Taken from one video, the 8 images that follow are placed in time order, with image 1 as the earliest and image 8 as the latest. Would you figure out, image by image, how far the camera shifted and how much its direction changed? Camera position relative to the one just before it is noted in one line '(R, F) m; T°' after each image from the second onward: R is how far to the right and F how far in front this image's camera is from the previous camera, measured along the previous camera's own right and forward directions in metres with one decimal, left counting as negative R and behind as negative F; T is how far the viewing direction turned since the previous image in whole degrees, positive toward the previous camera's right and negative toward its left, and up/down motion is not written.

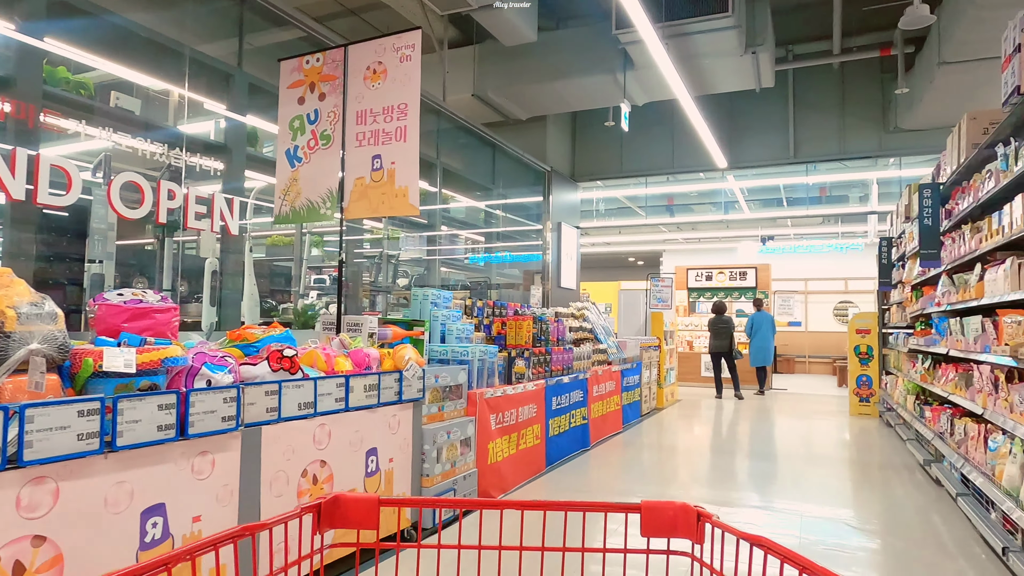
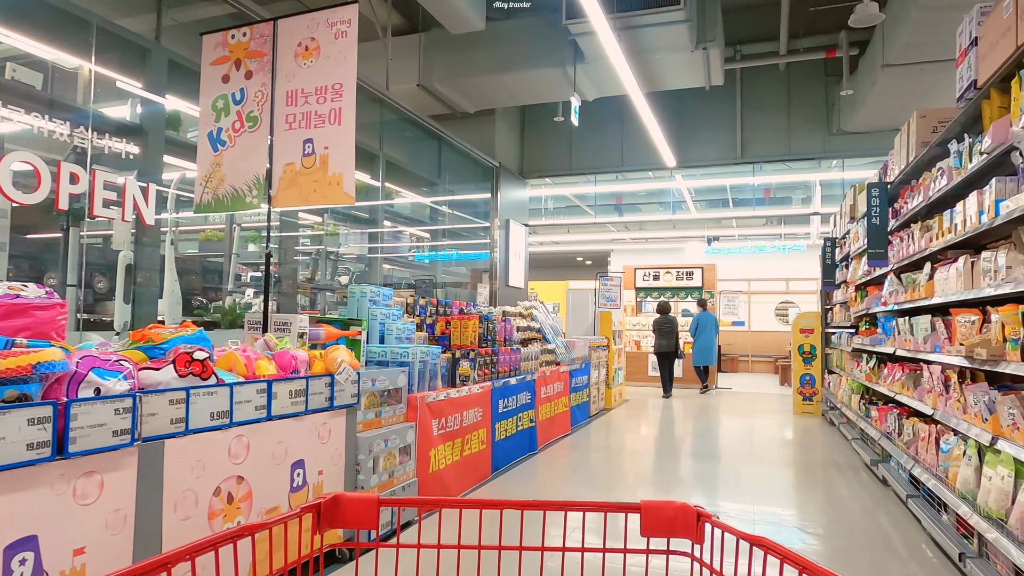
(0.0, +0.2) m; +4°
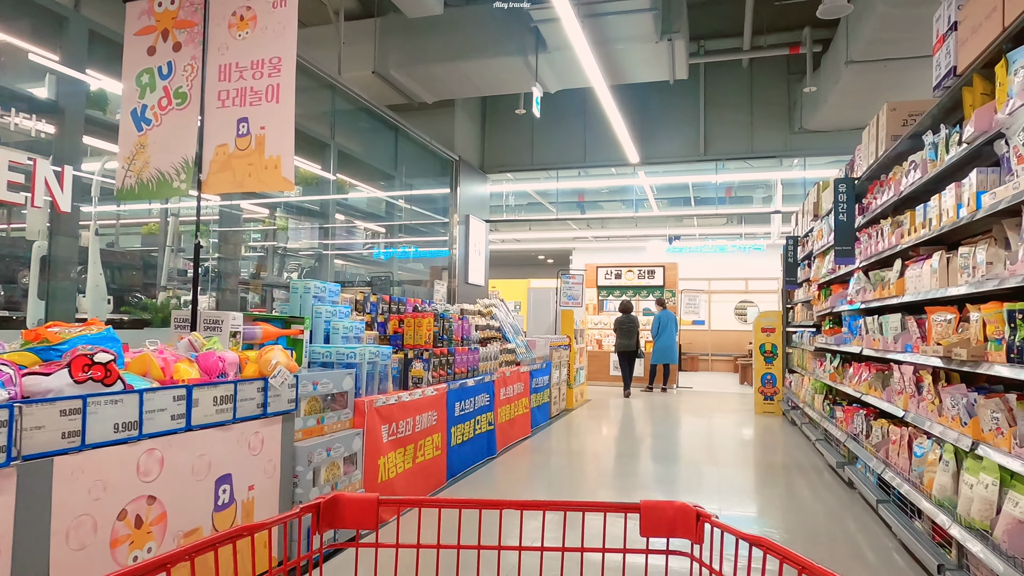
(0.0, +0.2) m; +3°
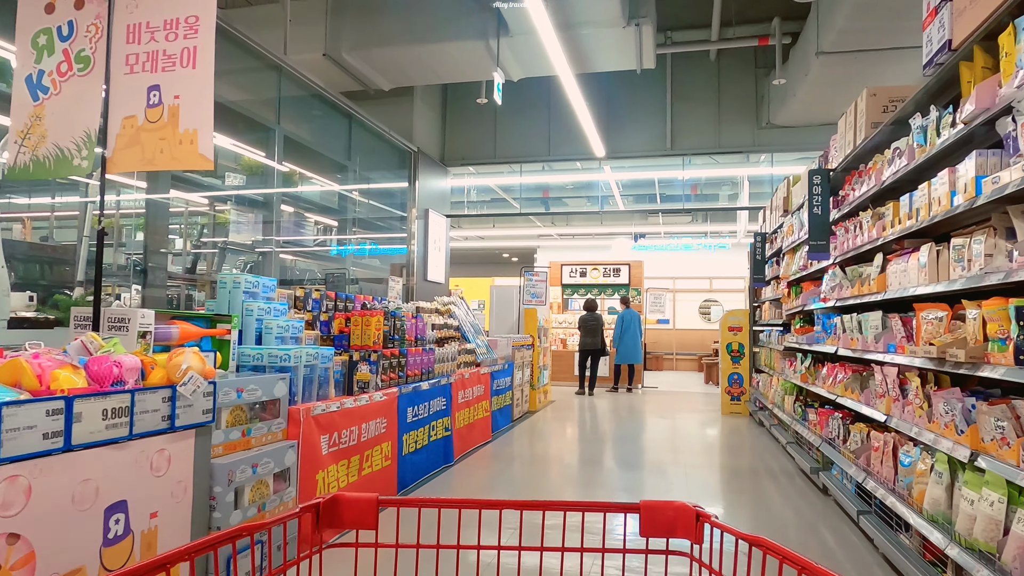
(0.0, +0.3) m; +3°
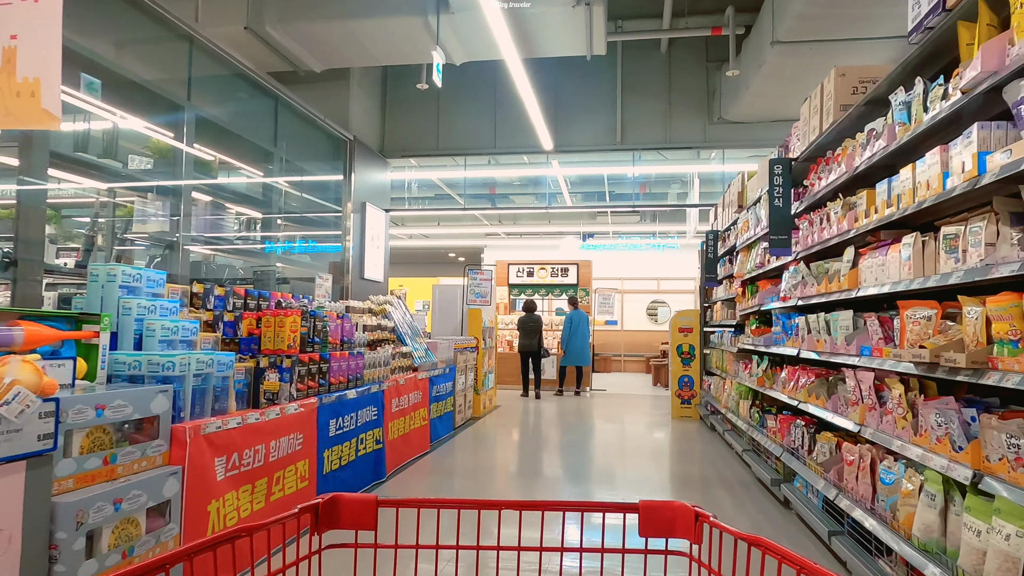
(+0.1, +0.4) m; +4°
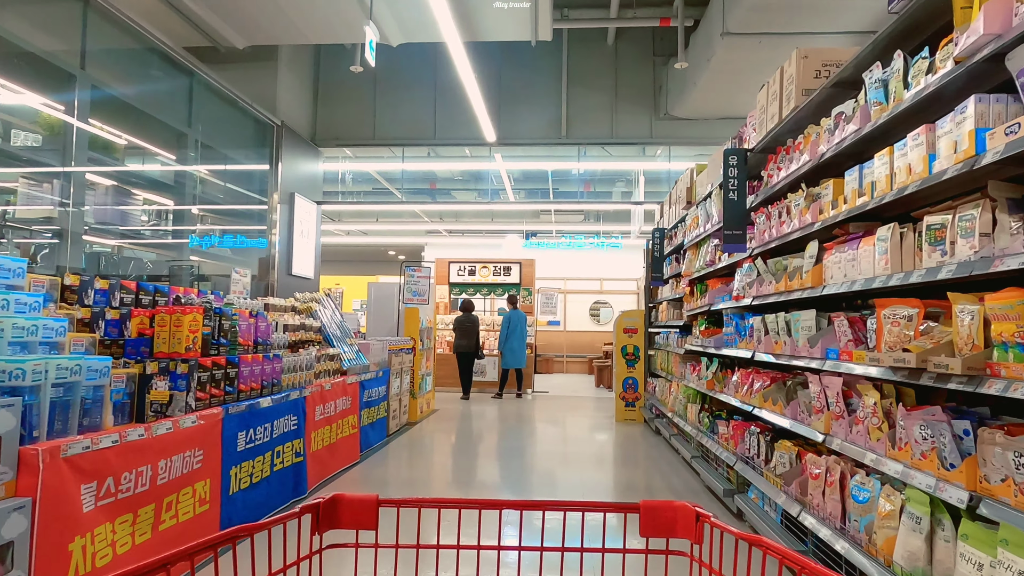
(0.0, +0.3) m; +5°
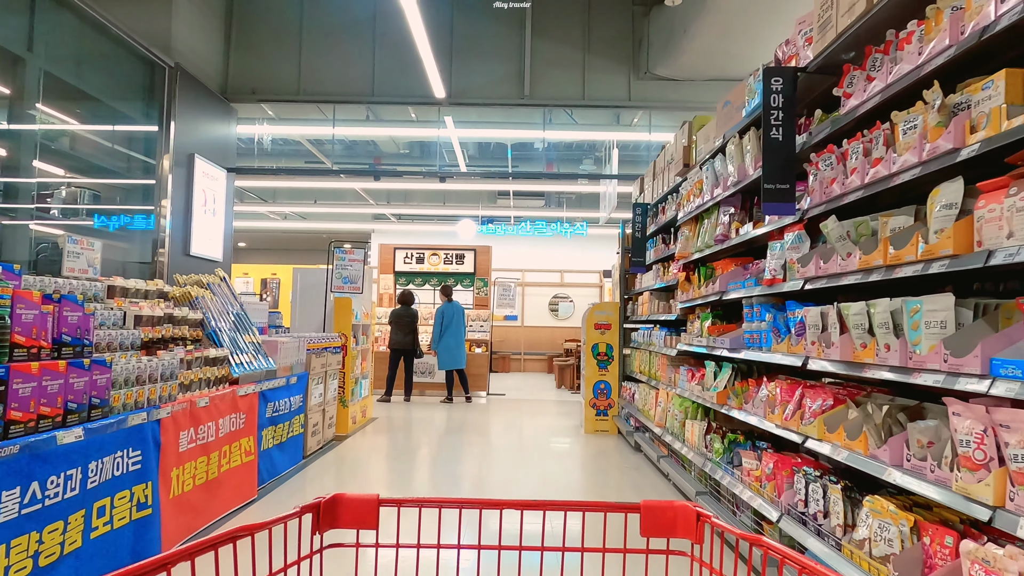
(0.0, +1.1) m; +4°
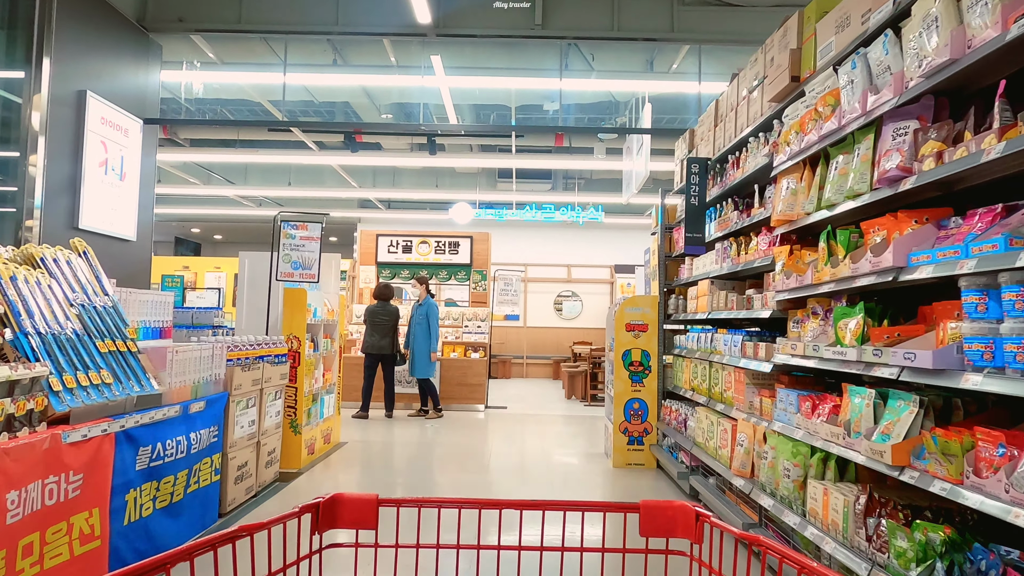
(-0.1, +1.5) m; 0°
